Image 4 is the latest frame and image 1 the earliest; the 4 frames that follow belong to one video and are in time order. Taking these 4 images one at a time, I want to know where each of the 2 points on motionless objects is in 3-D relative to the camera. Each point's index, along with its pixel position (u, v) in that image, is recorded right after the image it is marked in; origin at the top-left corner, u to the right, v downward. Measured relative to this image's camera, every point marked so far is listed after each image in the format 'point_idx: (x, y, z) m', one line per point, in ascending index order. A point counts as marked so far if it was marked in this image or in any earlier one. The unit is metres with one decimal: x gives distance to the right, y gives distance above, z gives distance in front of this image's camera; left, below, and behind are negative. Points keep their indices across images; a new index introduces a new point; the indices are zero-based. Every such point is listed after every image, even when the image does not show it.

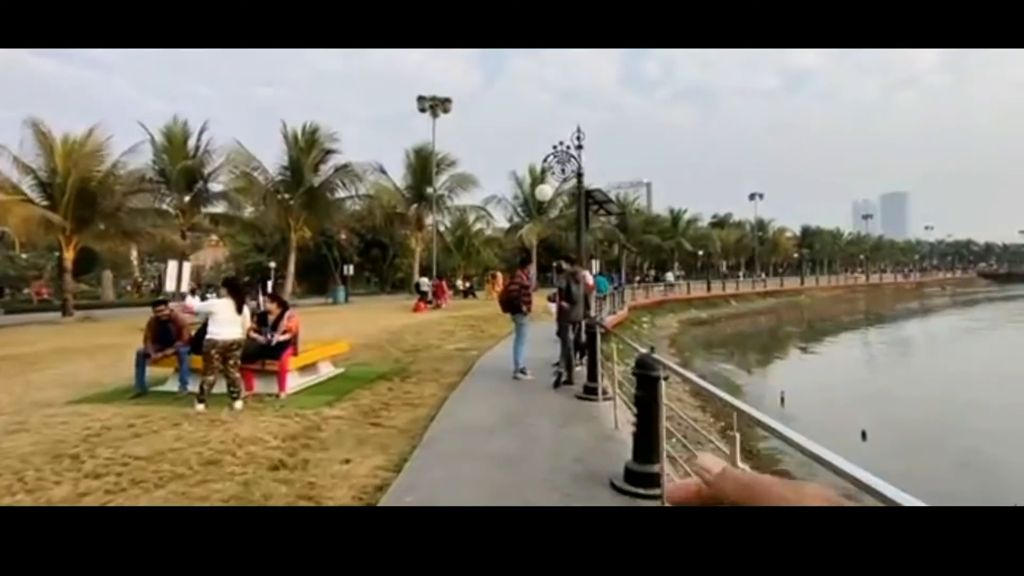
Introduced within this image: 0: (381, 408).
0: (-1.3, -1.2, +8.0) m
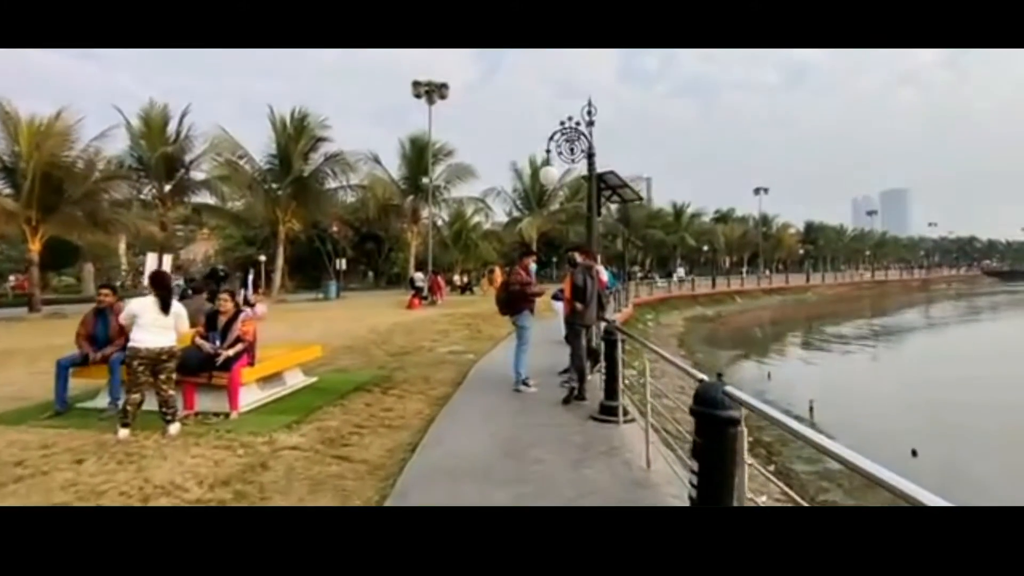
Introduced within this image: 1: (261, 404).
0: (-1.3, -1.2, +6.5) m
1: (-2.3, -1.1, +7.4) m
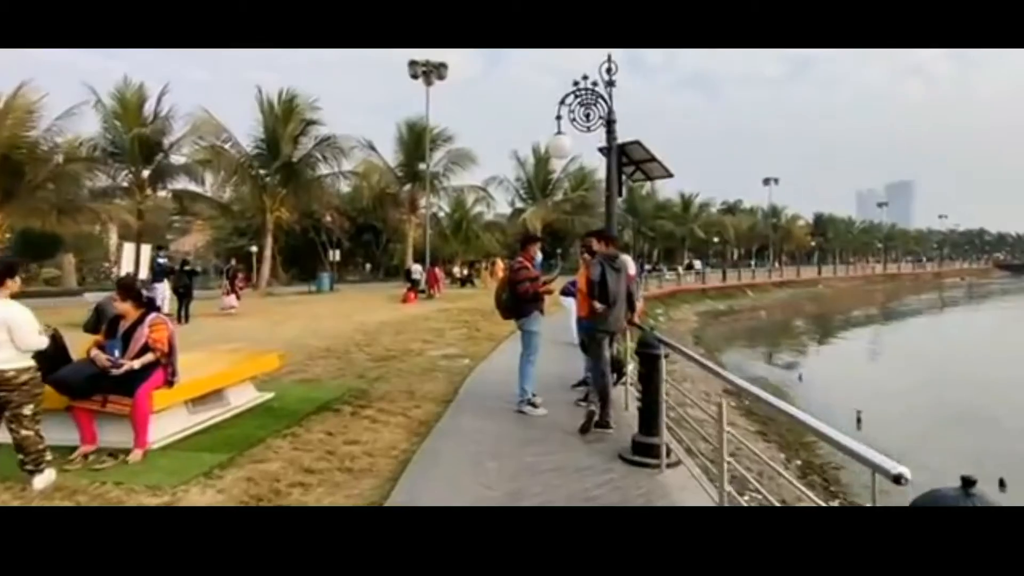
0: (-1.3, -1.2, +4.7) m
1: (-2.3, -1.0, +5.6) m
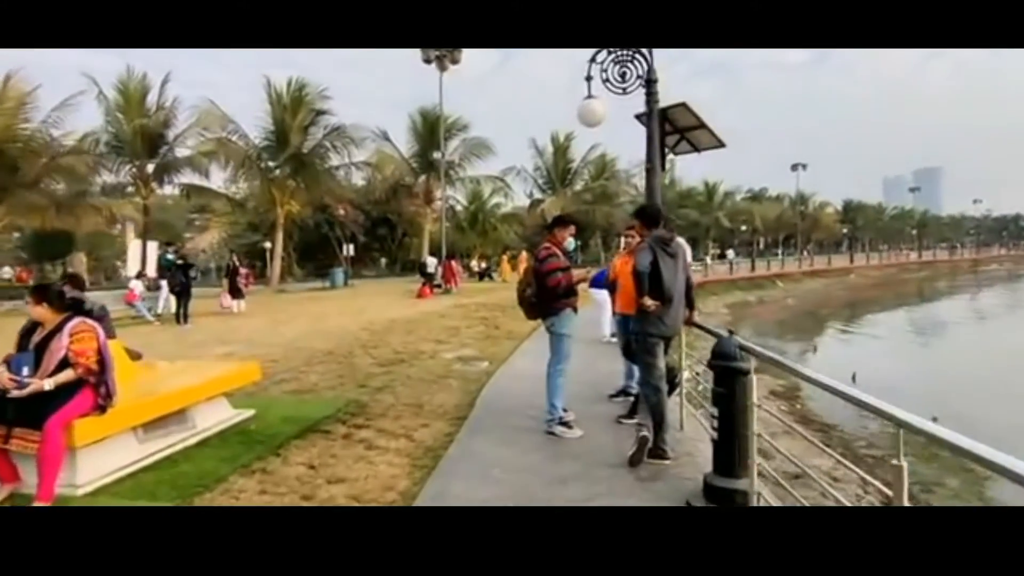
0: (-1.1, -1.1, +3.5) m
1: (-2.1, -1.0, +4.4) m
